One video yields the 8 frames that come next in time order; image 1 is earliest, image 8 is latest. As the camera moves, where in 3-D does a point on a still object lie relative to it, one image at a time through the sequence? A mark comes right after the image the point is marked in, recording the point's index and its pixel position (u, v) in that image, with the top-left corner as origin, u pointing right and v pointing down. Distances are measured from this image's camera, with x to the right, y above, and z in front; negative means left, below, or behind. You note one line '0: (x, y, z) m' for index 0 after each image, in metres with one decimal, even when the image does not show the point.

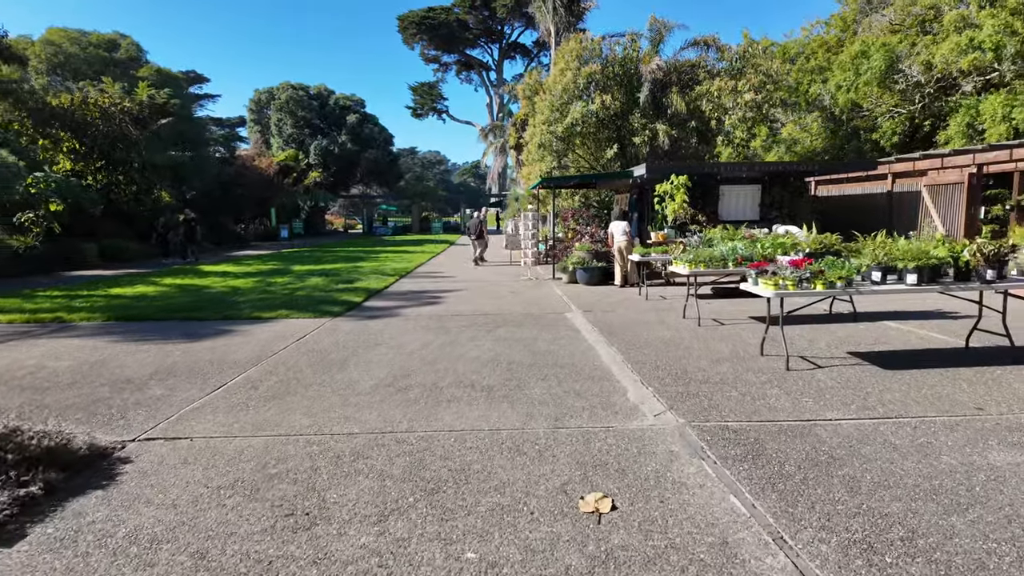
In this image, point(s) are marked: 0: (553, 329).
0: (+0.6, -0.6, +8.2) m
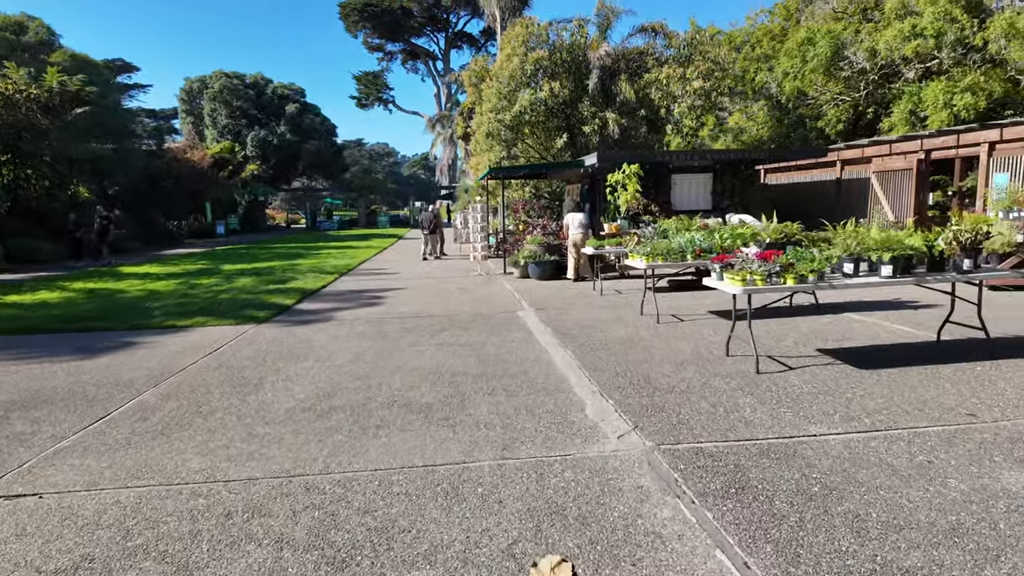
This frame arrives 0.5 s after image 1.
0: (-0.1, -0.6, +7.6) m
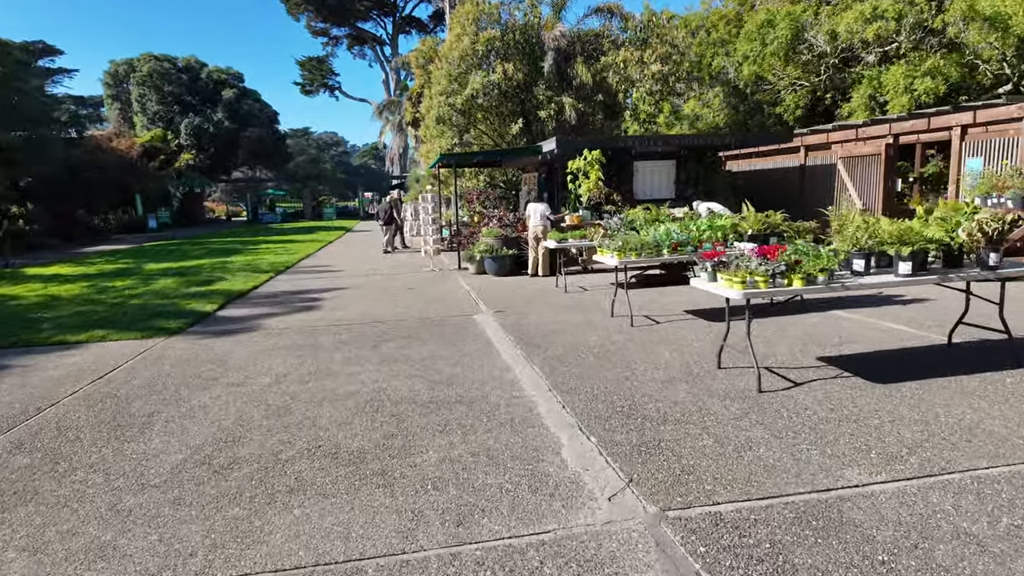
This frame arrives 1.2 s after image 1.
0: (-0.6, -0.6, +6.5) m
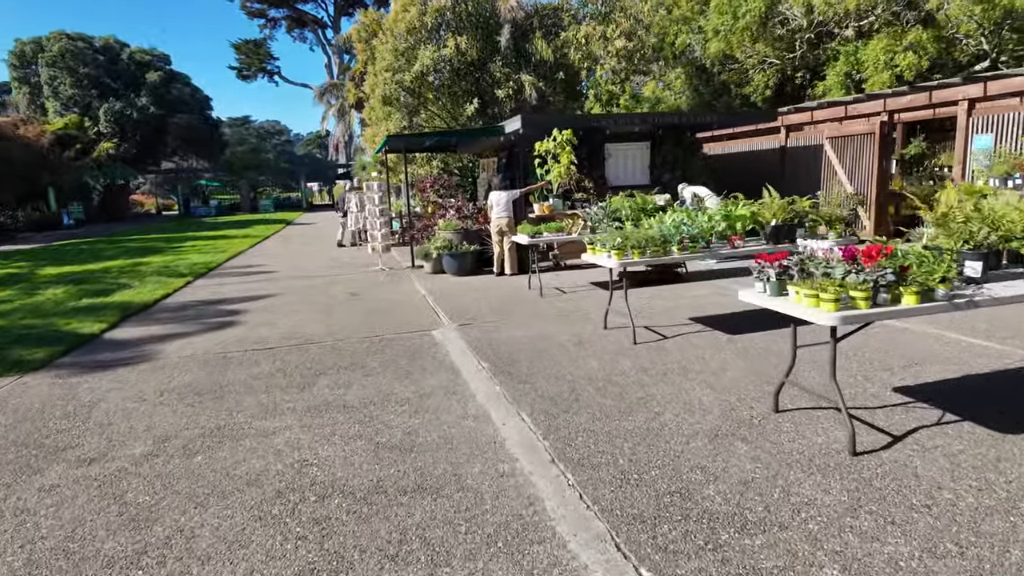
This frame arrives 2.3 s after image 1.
0: (-0.8, -0.7, +5.0) m
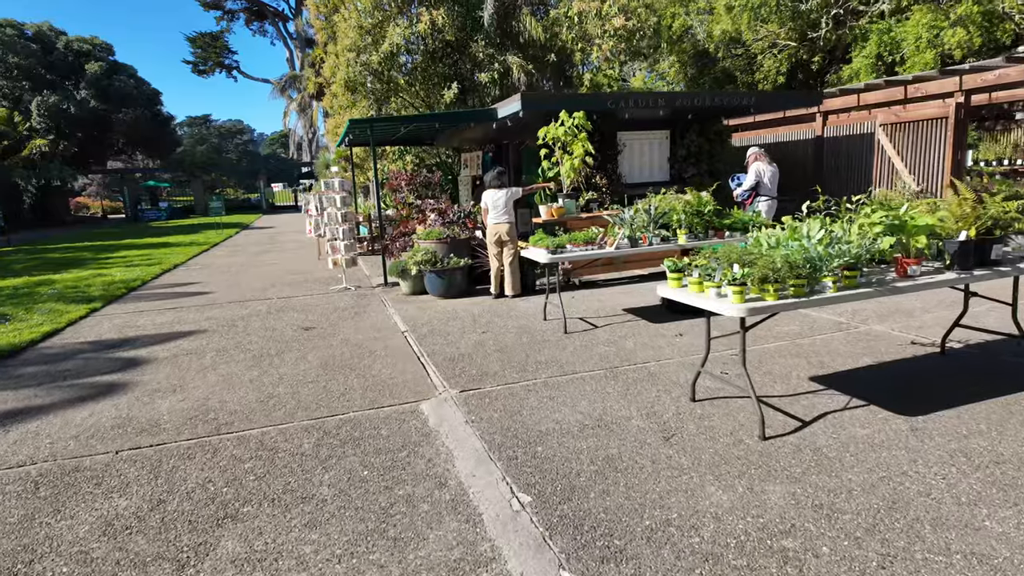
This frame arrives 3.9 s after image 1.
0: (-0.5, -1.1, +2.7) m
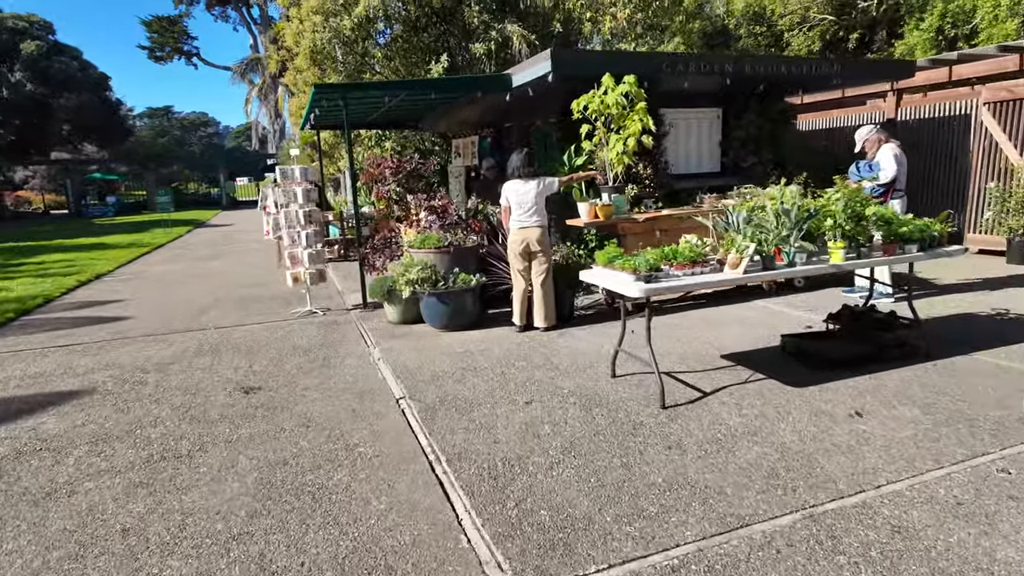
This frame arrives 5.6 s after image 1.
0: (0.0, -1.4, +0.5) m
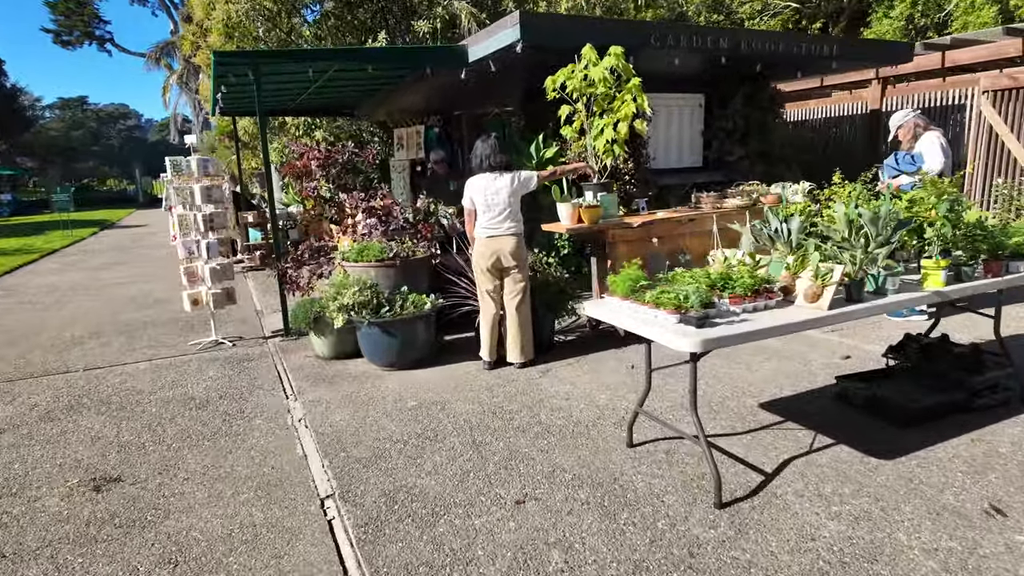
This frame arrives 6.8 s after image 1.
0: (+0.3, -1.6, -0.7) m
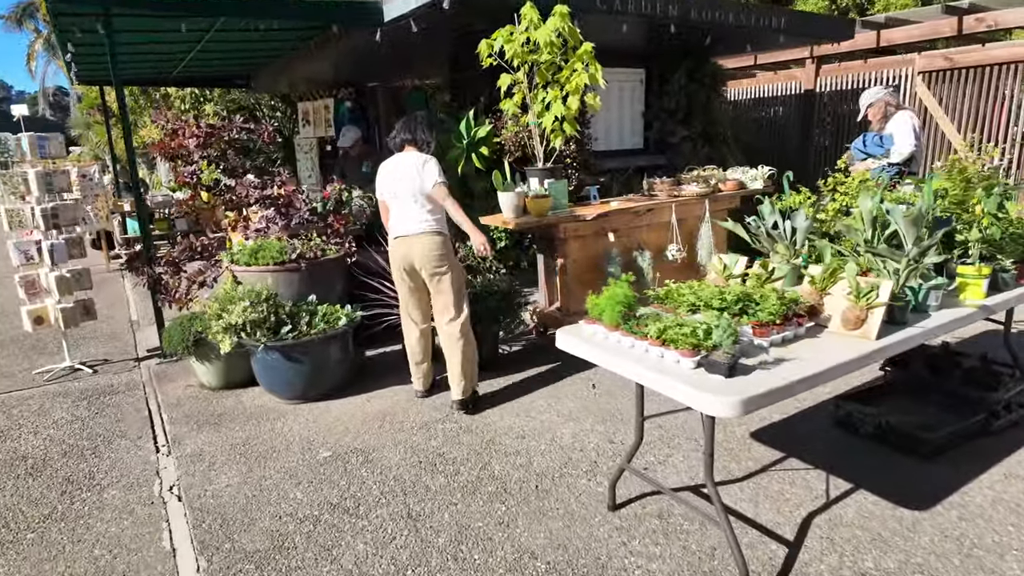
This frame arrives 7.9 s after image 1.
0: (+0.6, -1.8, -1.4) m
